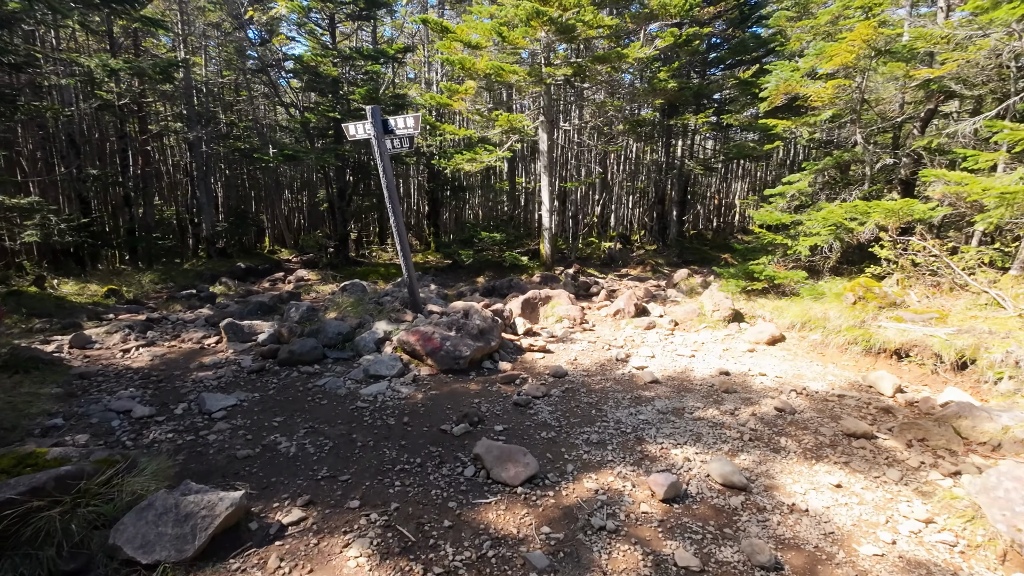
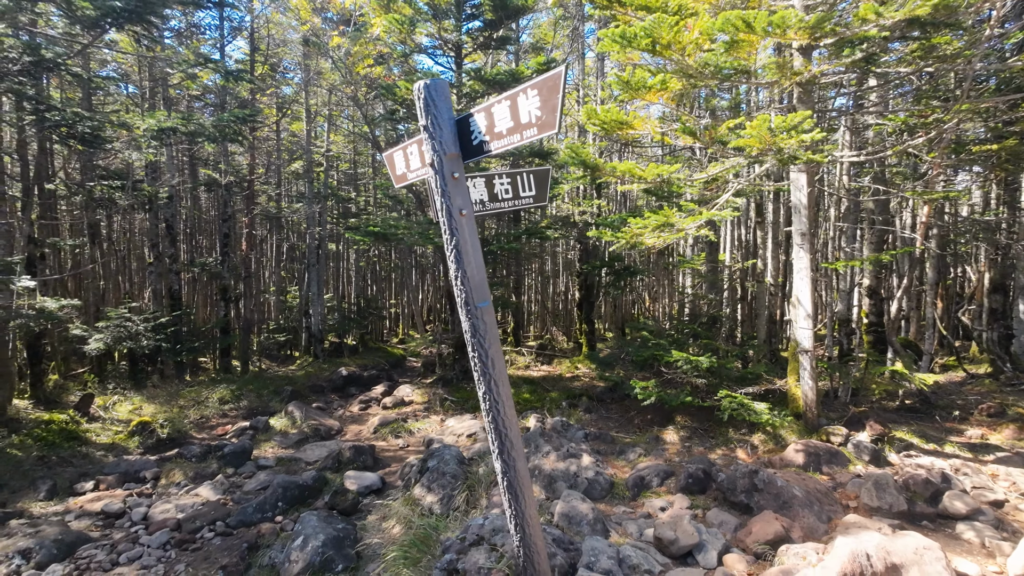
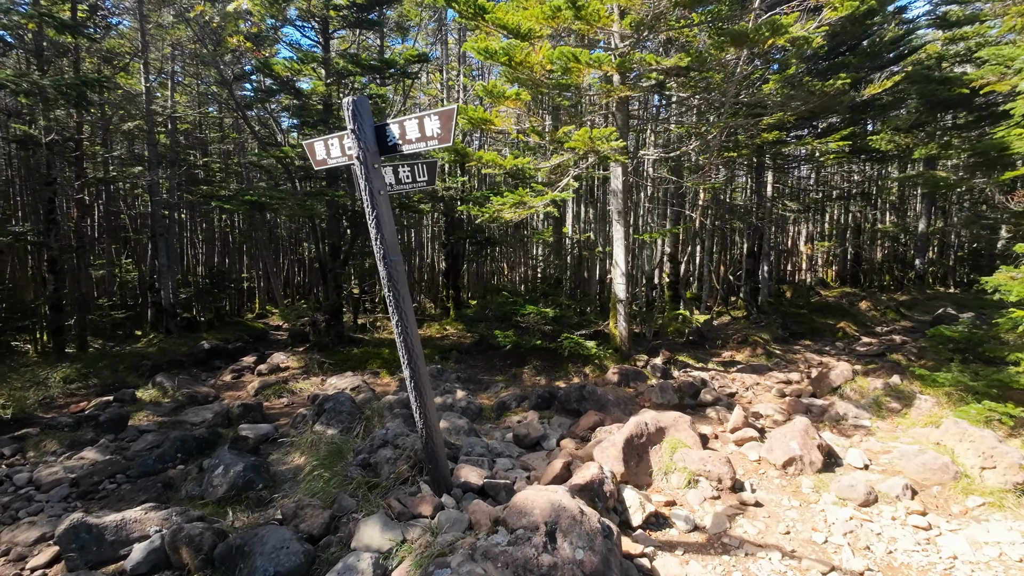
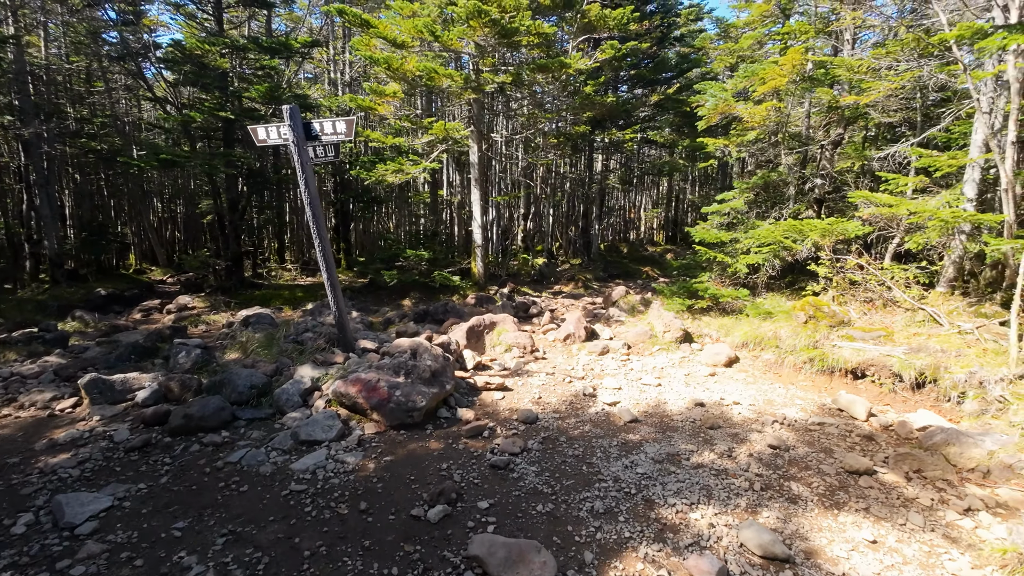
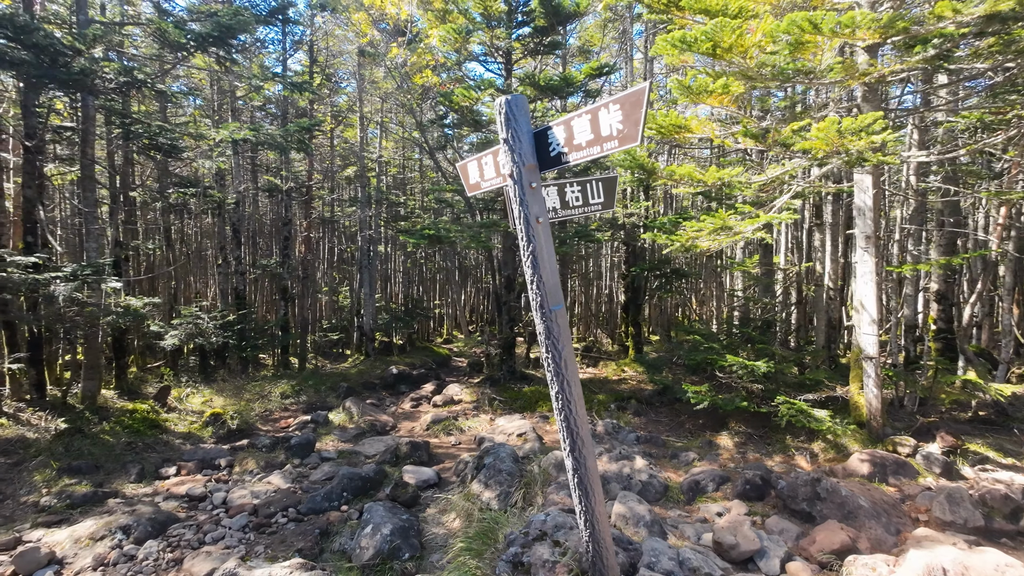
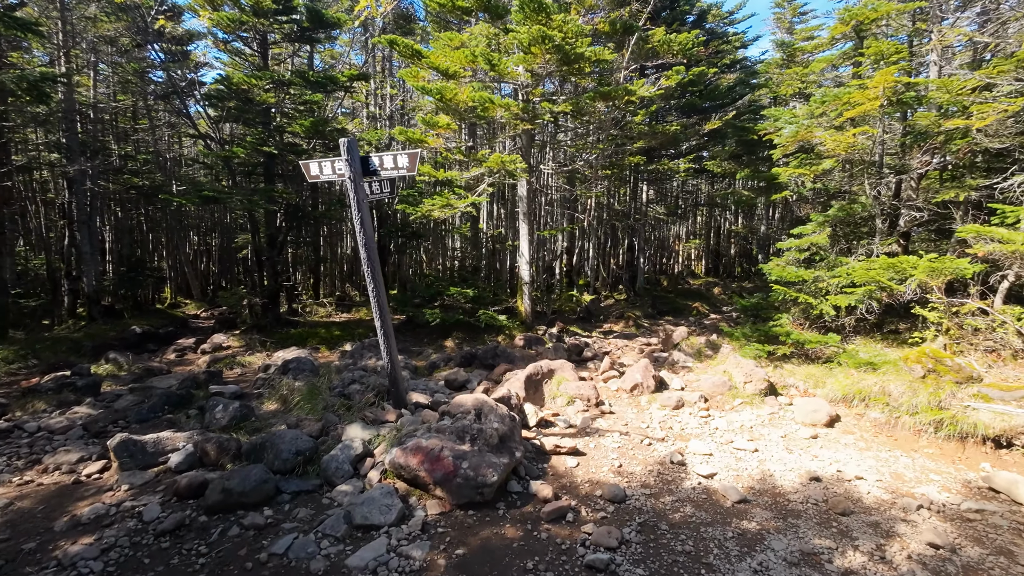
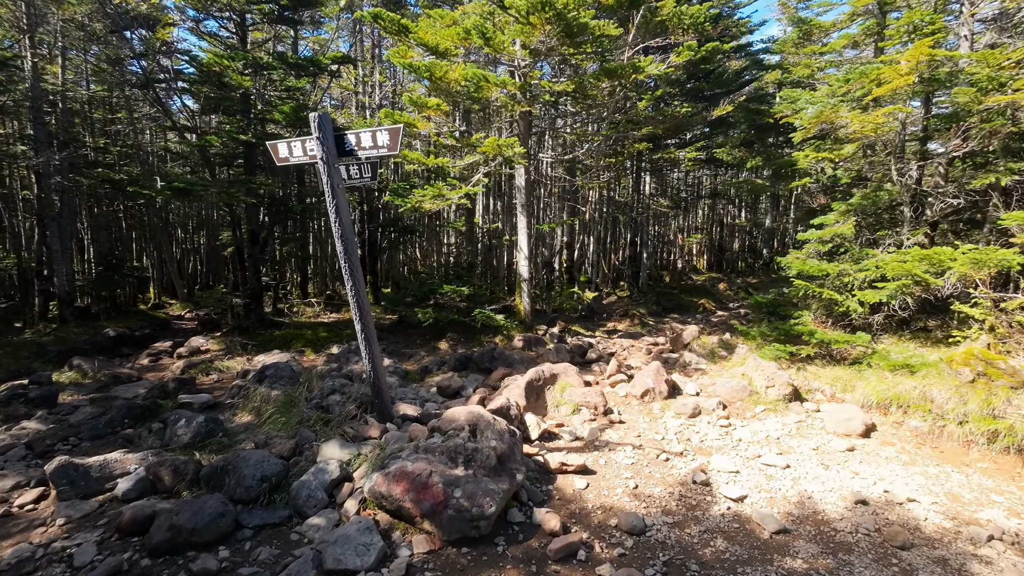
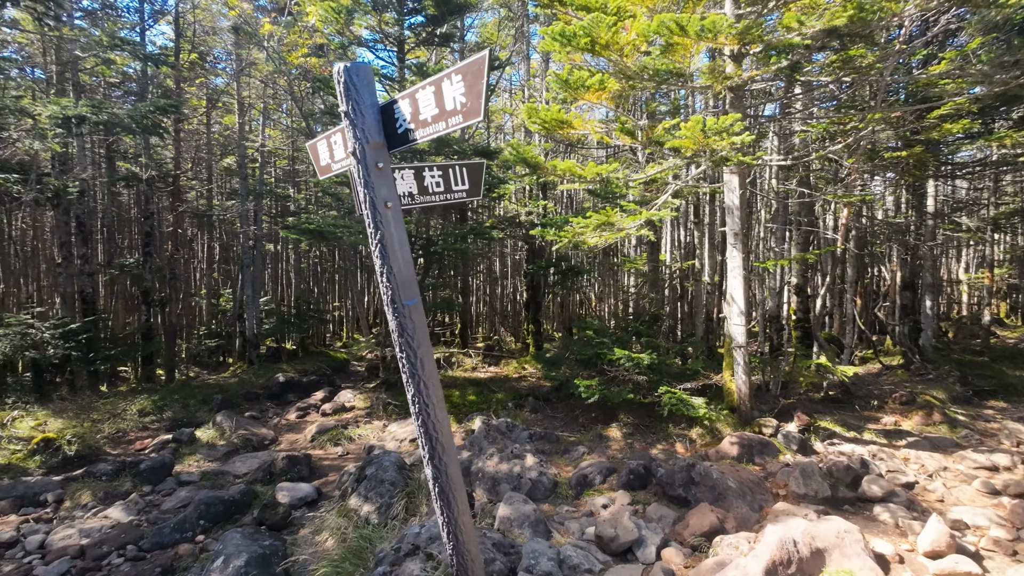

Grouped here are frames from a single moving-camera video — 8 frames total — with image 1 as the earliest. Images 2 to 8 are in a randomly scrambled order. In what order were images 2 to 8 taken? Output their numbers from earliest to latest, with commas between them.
4, 6, 7, 3, 8, 2, 5
